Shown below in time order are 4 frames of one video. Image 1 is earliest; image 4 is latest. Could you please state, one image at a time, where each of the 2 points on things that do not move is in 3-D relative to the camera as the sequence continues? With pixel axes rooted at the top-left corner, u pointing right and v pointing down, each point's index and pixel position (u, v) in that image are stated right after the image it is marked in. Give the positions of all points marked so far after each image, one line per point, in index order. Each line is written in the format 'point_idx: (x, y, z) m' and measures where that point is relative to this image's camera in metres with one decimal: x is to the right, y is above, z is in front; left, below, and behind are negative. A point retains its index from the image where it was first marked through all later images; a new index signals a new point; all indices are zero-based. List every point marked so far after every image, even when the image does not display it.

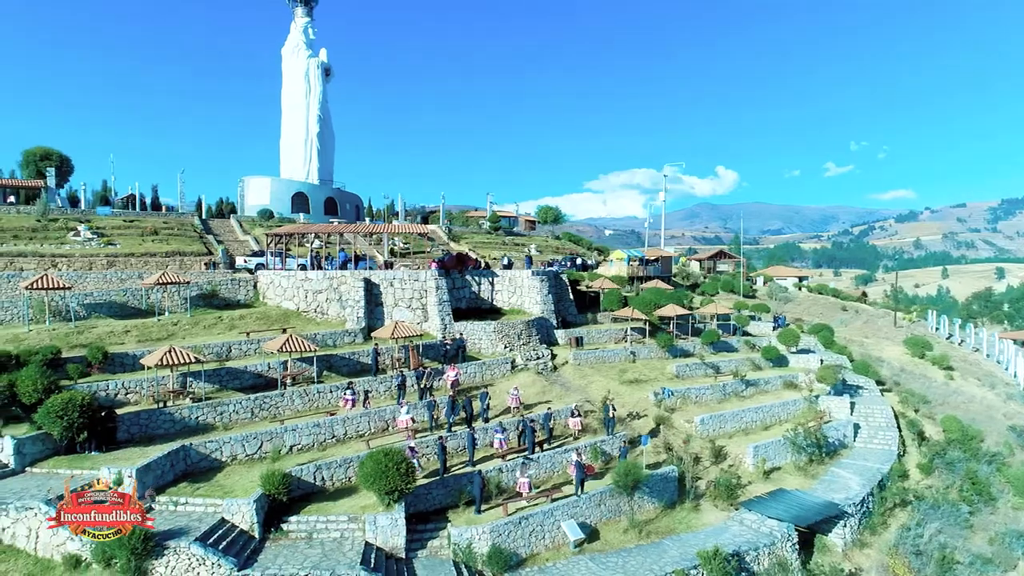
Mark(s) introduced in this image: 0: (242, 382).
0: (-8.2, -2.9, +19.2) m
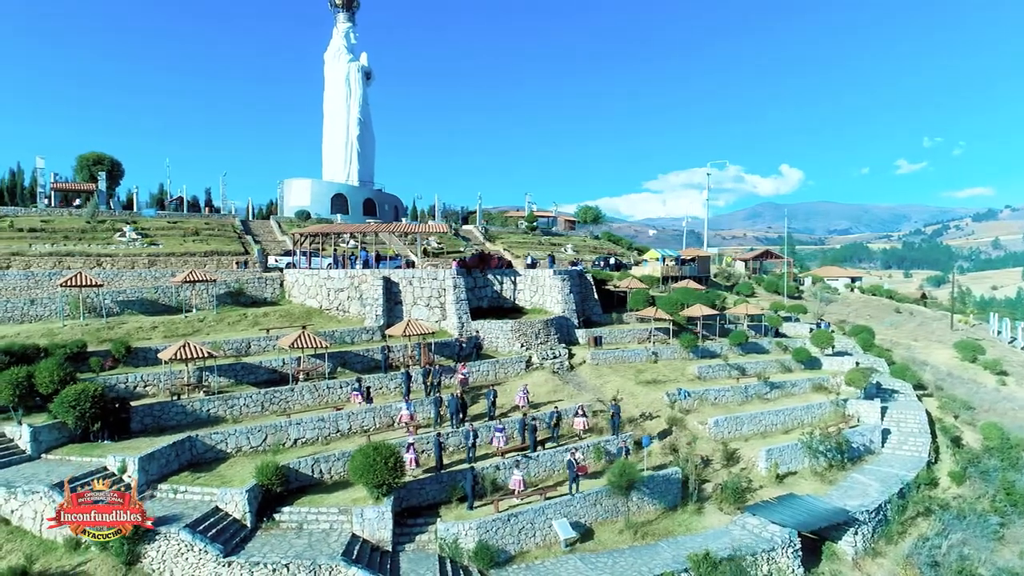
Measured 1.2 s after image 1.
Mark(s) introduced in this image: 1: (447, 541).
0: (-8.0, -2.8, +19.7) m
1: (-1.4, -5.2, +13.0) m
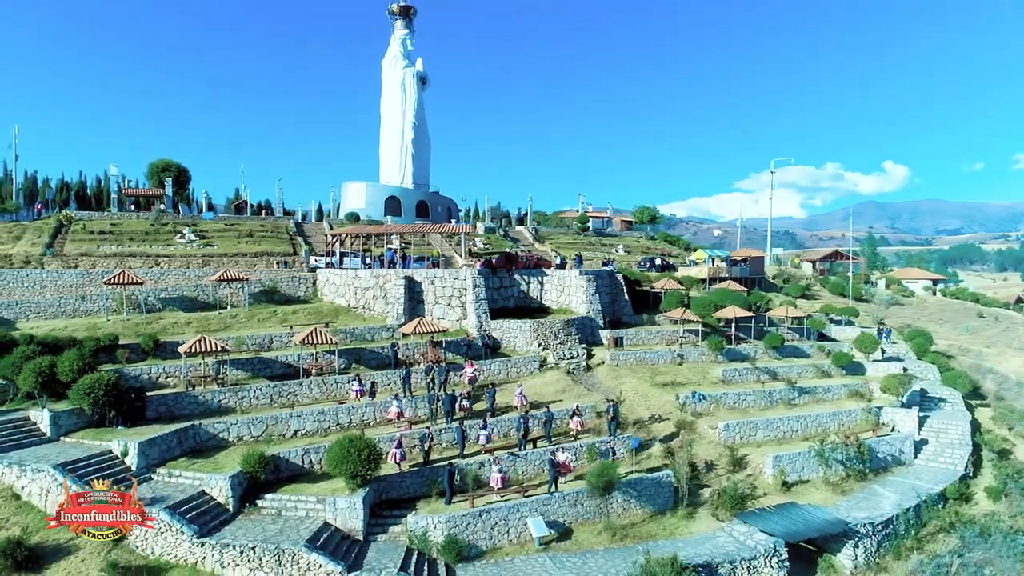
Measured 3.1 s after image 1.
0: (-7.9, -2.7, +20.6) m
1: (-2.0, -5.2, +13.3) m
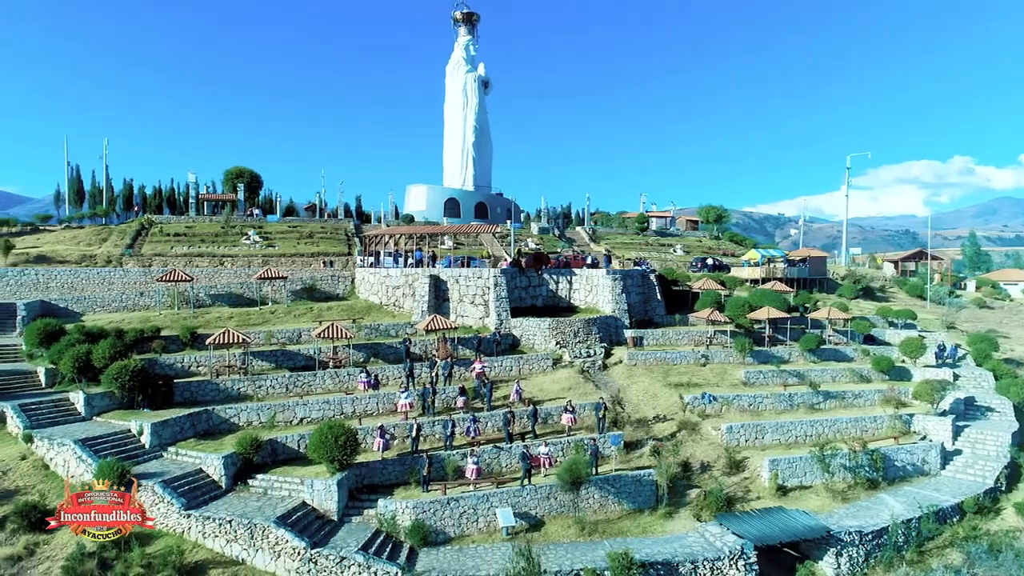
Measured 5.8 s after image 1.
0: (-7.7, -2.6, +22.1) m
1: (-2.8, -5.1, +14.0) m
